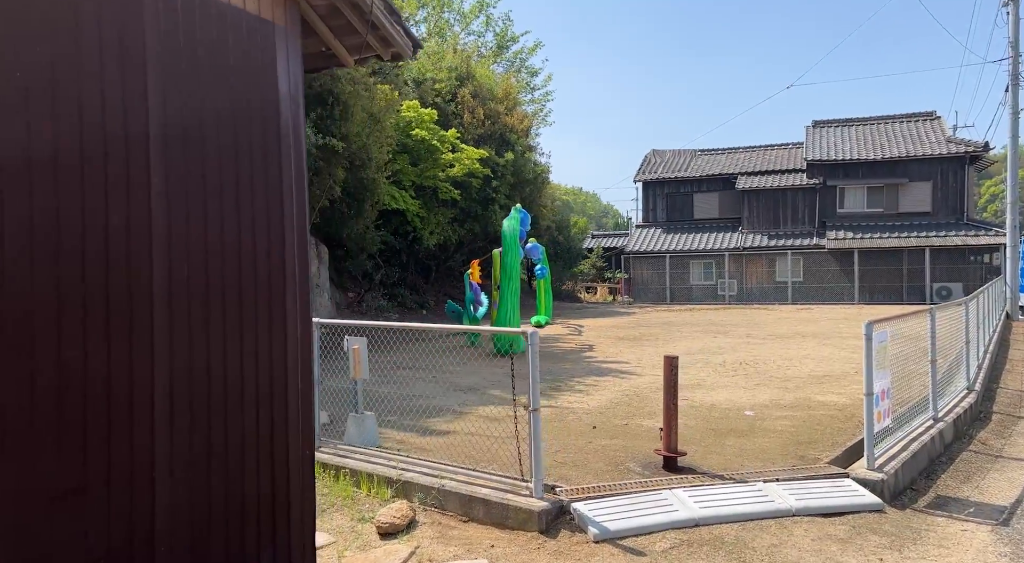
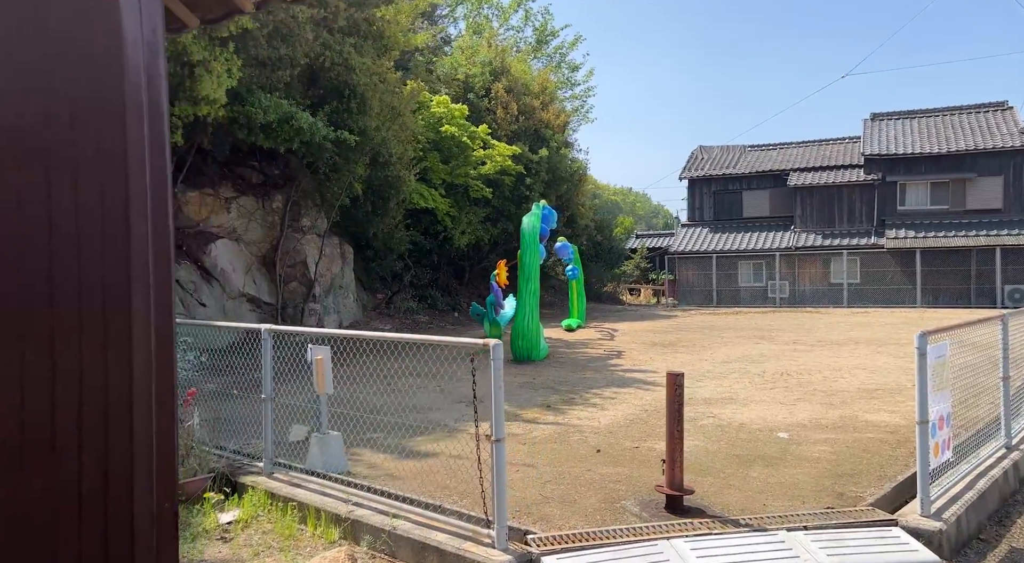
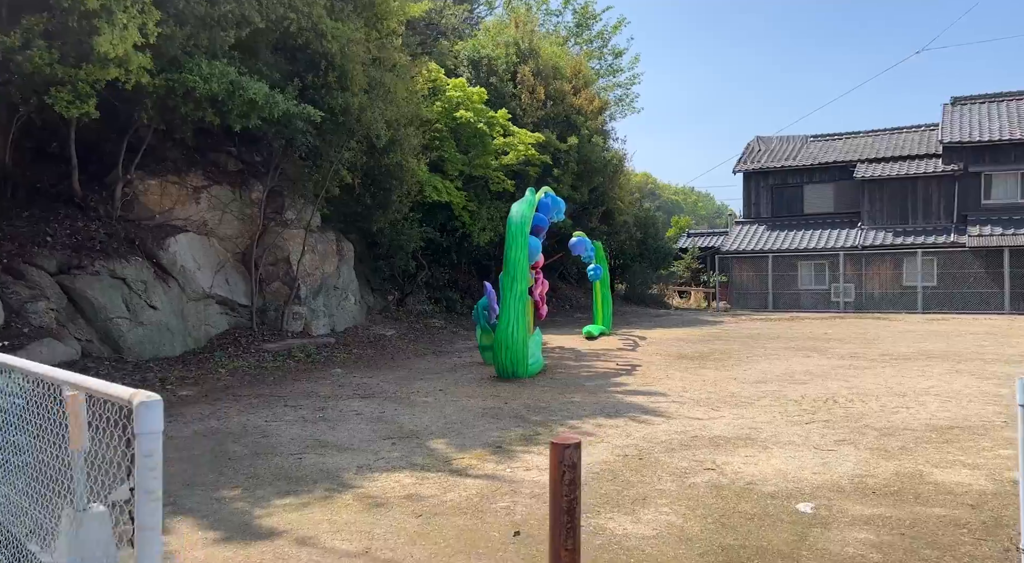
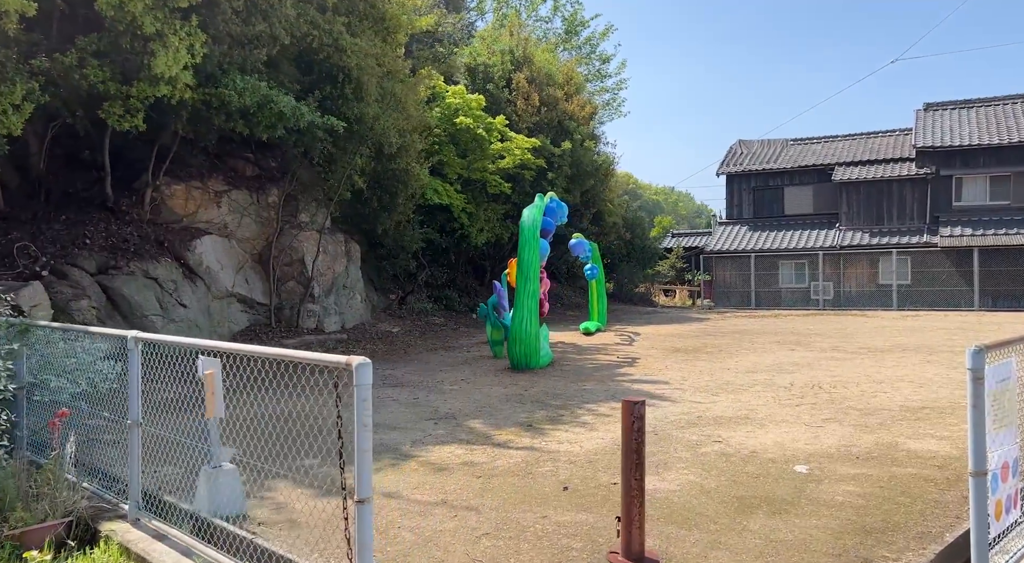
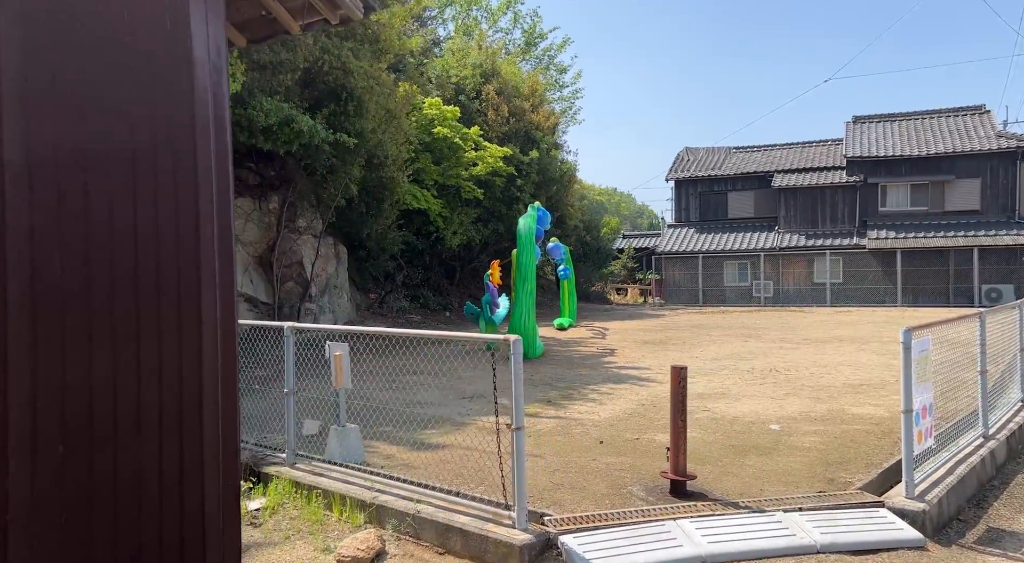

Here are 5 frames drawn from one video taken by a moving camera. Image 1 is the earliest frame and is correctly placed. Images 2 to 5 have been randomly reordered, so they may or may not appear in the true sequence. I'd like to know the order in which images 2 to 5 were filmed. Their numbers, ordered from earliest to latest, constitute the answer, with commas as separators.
5, 2, 4, 3
